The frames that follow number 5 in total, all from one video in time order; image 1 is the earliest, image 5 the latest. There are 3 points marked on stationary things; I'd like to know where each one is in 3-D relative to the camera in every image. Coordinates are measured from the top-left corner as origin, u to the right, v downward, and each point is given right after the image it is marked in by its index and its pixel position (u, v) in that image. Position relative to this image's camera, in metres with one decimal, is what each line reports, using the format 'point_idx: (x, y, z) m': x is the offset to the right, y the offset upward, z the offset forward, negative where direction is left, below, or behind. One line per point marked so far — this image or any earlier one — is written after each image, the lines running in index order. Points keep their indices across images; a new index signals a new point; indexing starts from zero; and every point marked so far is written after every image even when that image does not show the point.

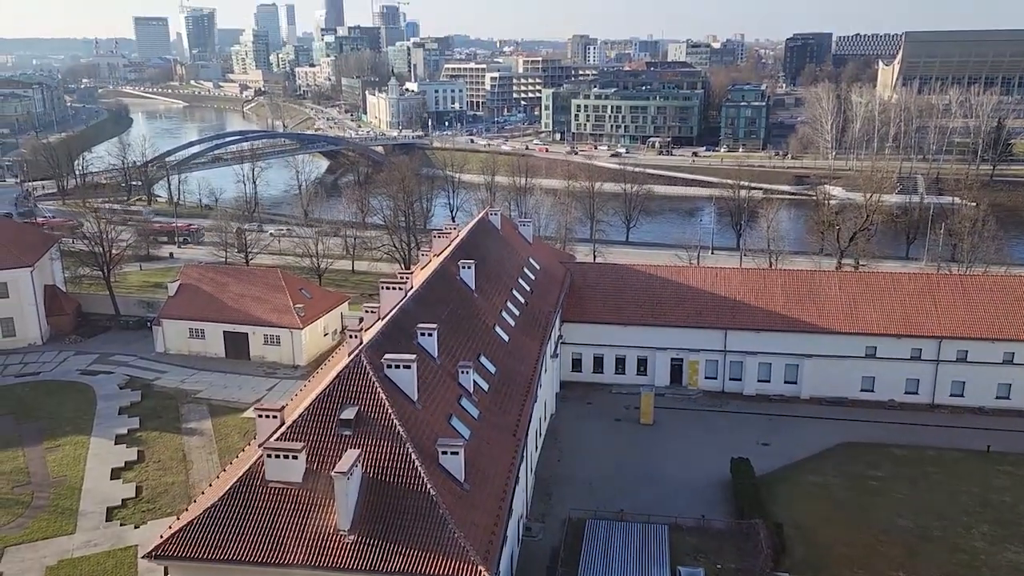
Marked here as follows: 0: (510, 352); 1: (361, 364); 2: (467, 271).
0: (0.0, -1.5, +18.6) m
1: (-2.5, -1.3, +13.7) m
2: (-1.0, +0.4, +19.6) m
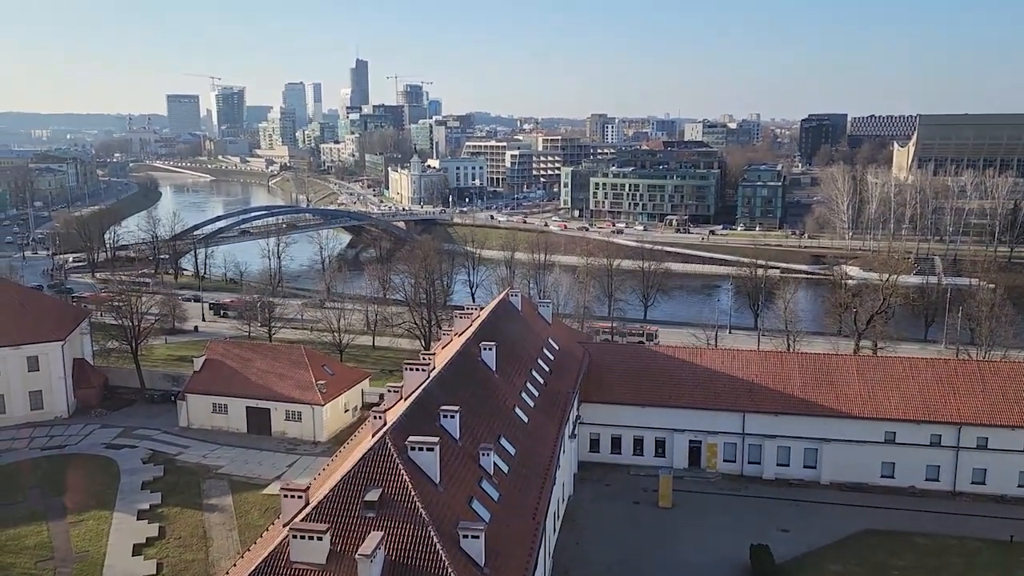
0: (+0.4, -3.4, +18.8) m
1: (-2.1, -2.8, +14.0) m
2: (-0.6, -1.6, +20.1) m
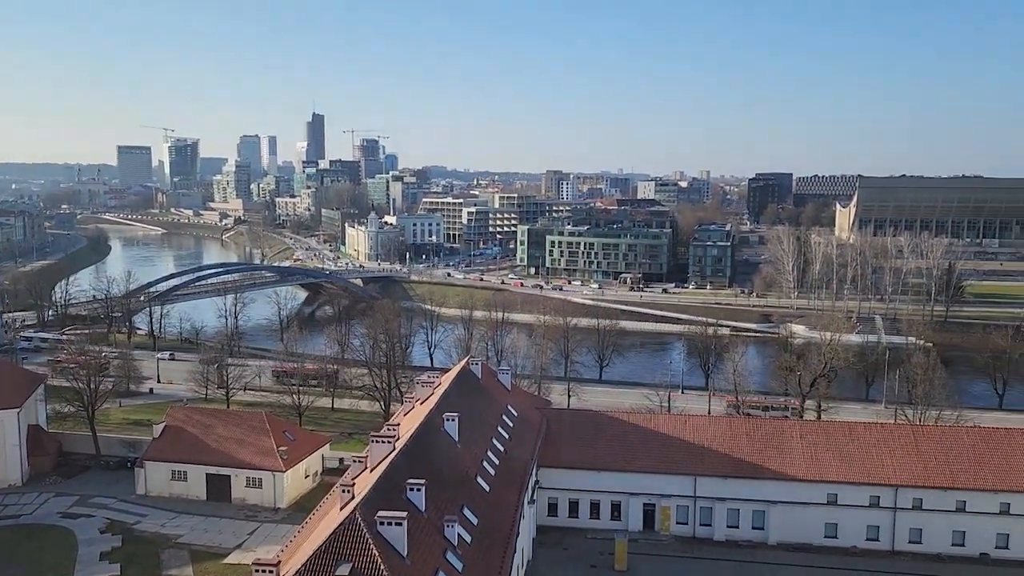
0: (-0.5, -5.1, +19.6) m
1: (-2.8, -4.2, +14.6) m
2: (-1.5, -3.5, +20.8) m
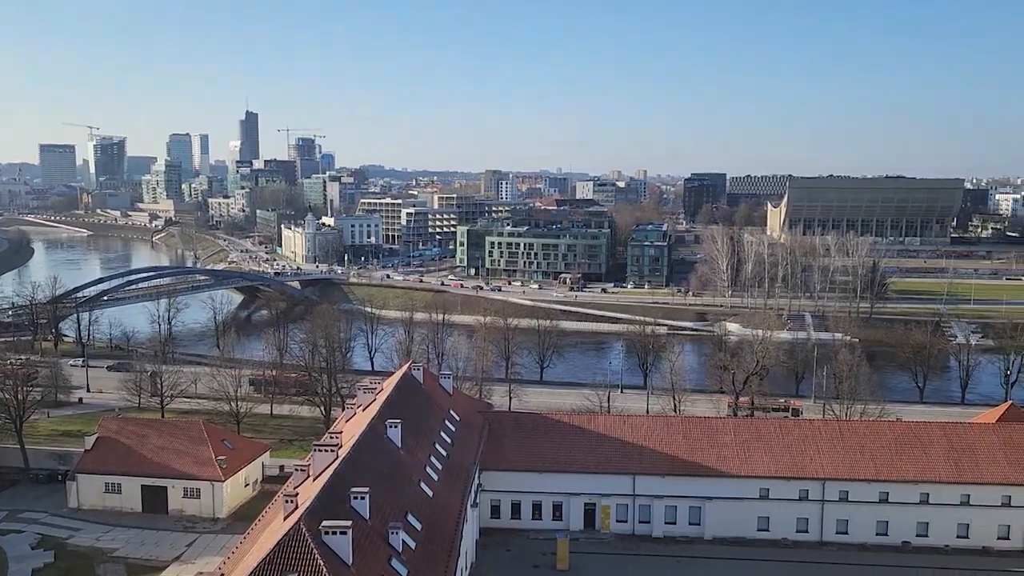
0: (-1.9, -5.3, +19.8) m
1: (-3.8, -4.4, +14.7) m
2: (-3.0, -3.6, +21.0) m
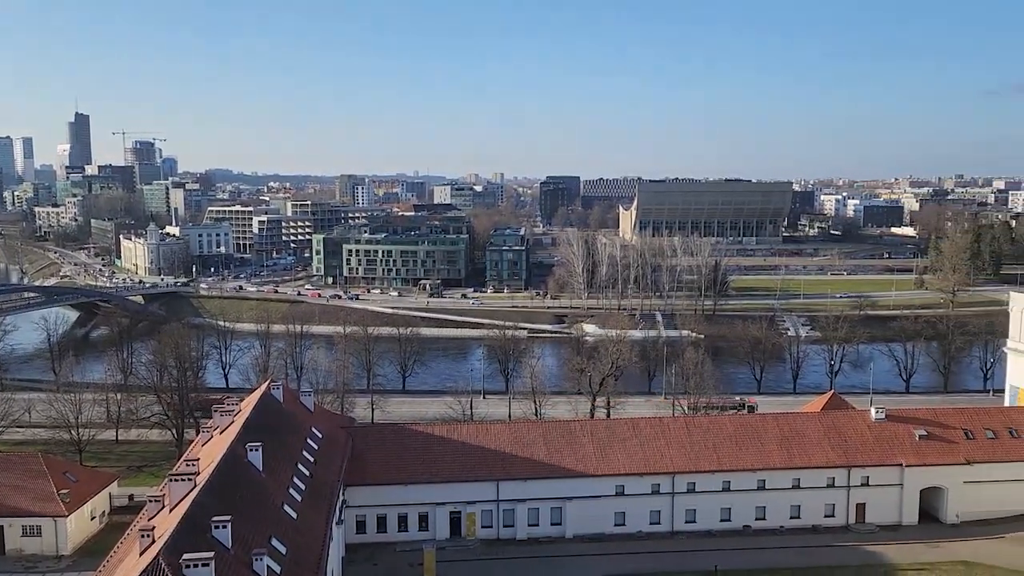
0: (-5.1, -5.8, +19.6) m
1: (-6.2, -4.9, +14.3) m
2: (-6.5, -4.2, +20.6) m
